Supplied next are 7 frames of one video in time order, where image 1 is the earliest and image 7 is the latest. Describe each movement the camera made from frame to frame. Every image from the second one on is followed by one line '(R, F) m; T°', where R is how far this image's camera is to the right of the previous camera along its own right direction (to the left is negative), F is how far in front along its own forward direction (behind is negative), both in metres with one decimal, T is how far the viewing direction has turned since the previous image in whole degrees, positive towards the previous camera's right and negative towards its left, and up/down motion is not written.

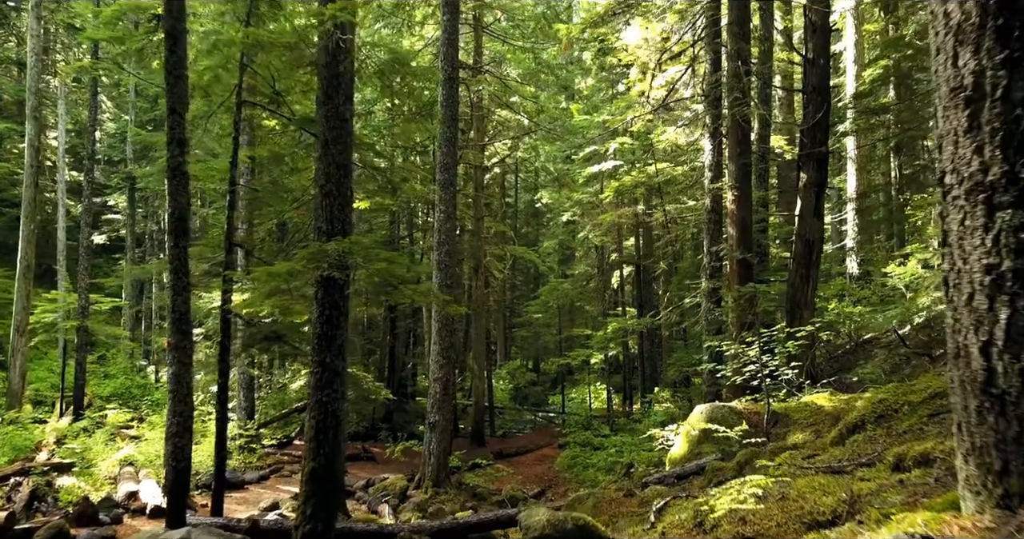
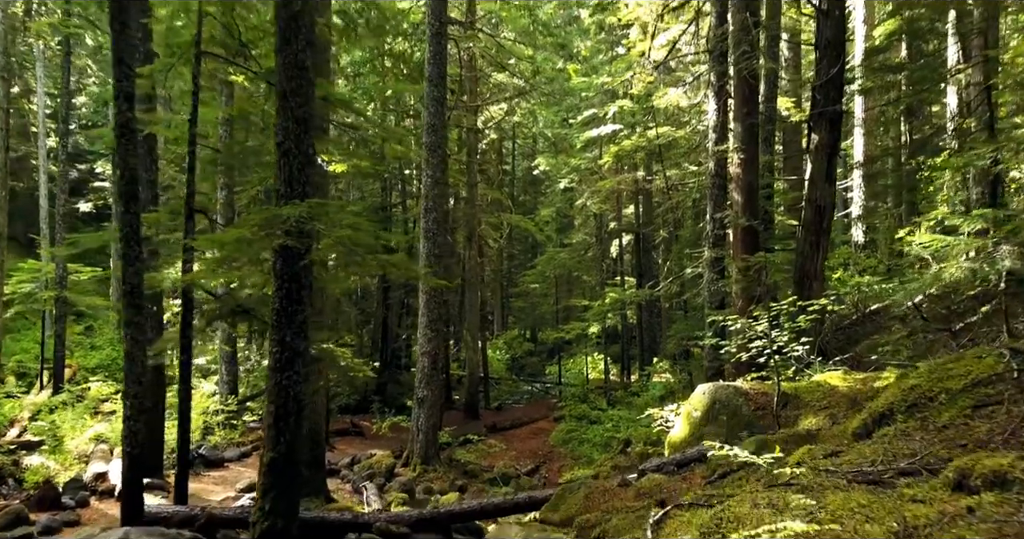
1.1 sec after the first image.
(+0.1, +0.7) m; 0°
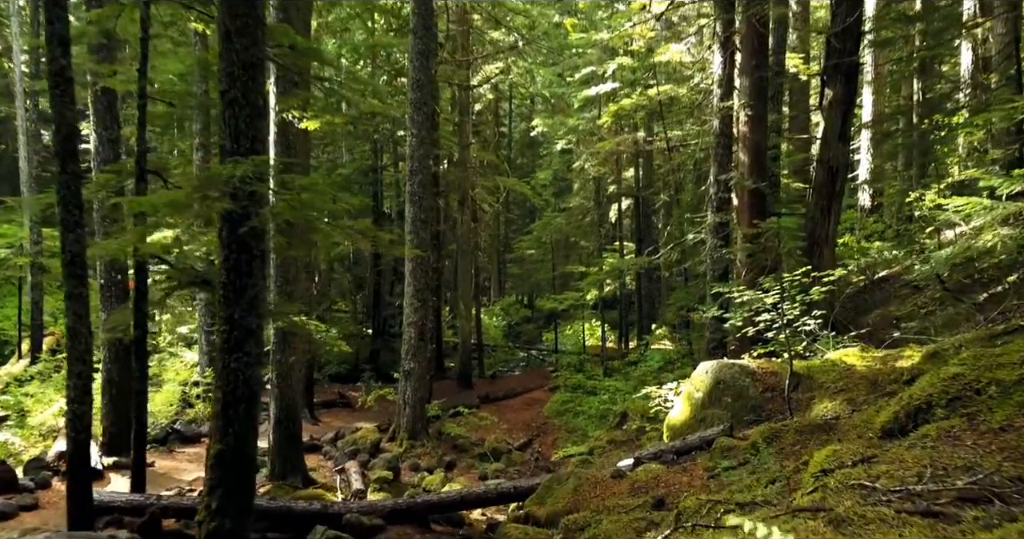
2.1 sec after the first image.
(+0.1, +0.7) m; 0°
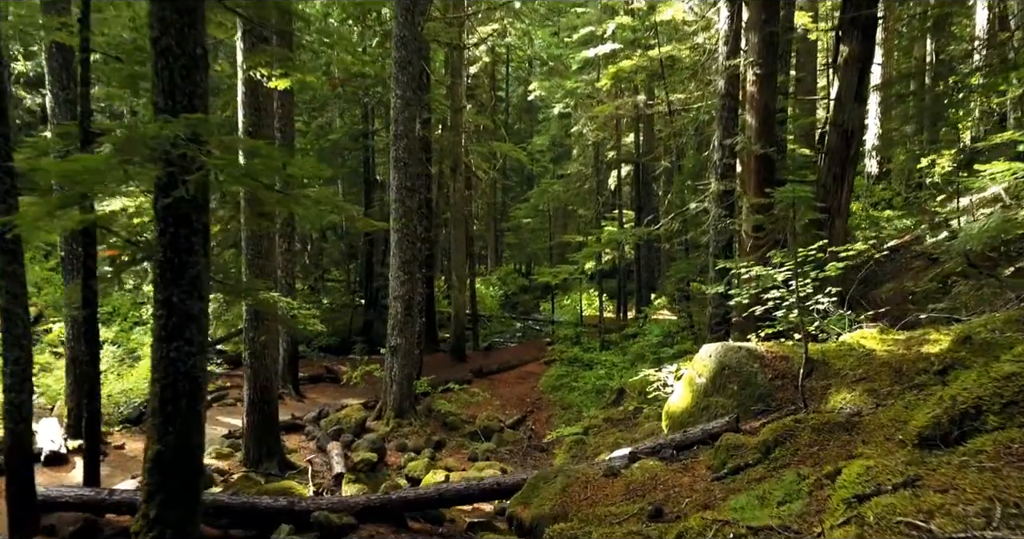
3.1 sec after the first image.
(+0.1, +0.6) m; 0°
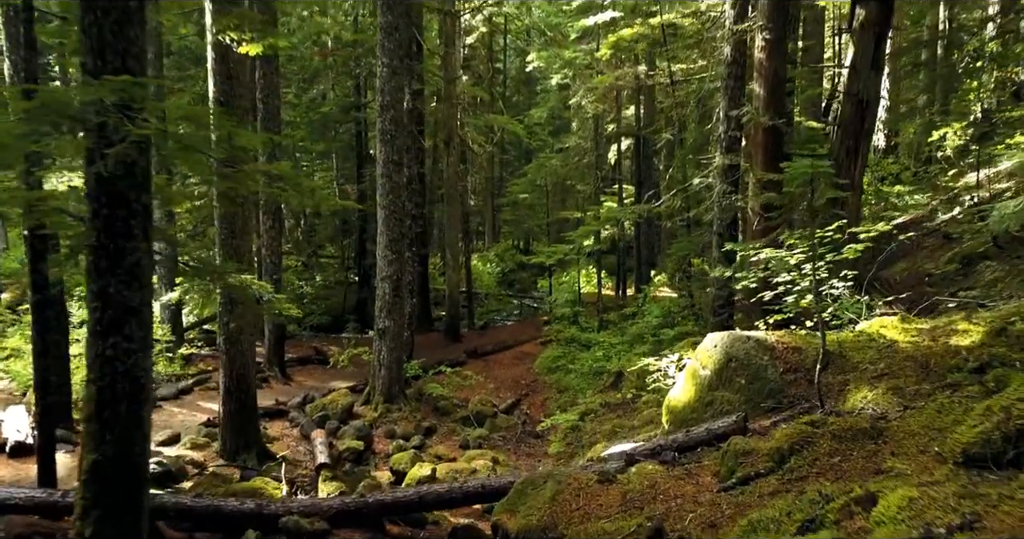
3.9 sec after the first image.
(+0.1, +0.5) m; 0°
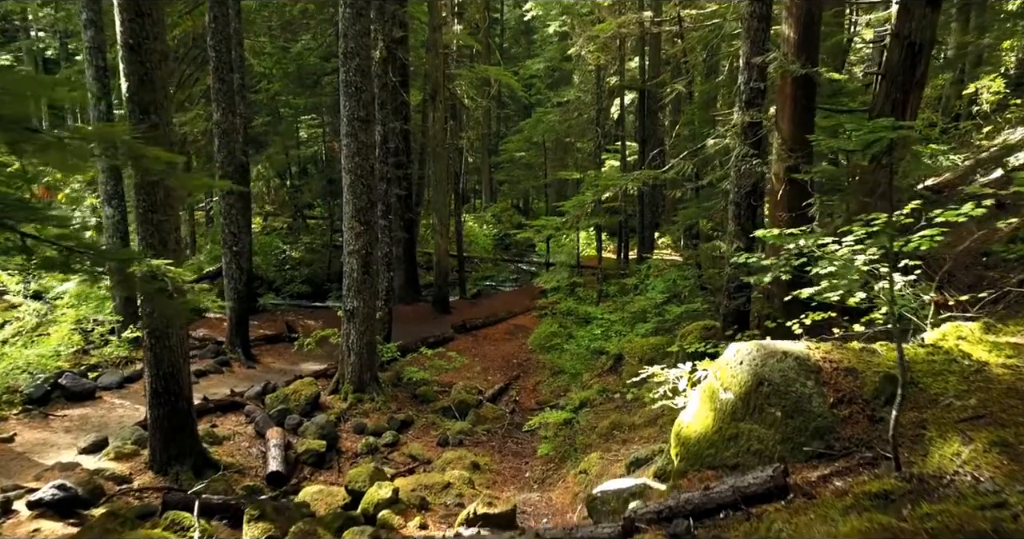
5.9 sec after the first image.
(+0.2, +1.3) m; 0°
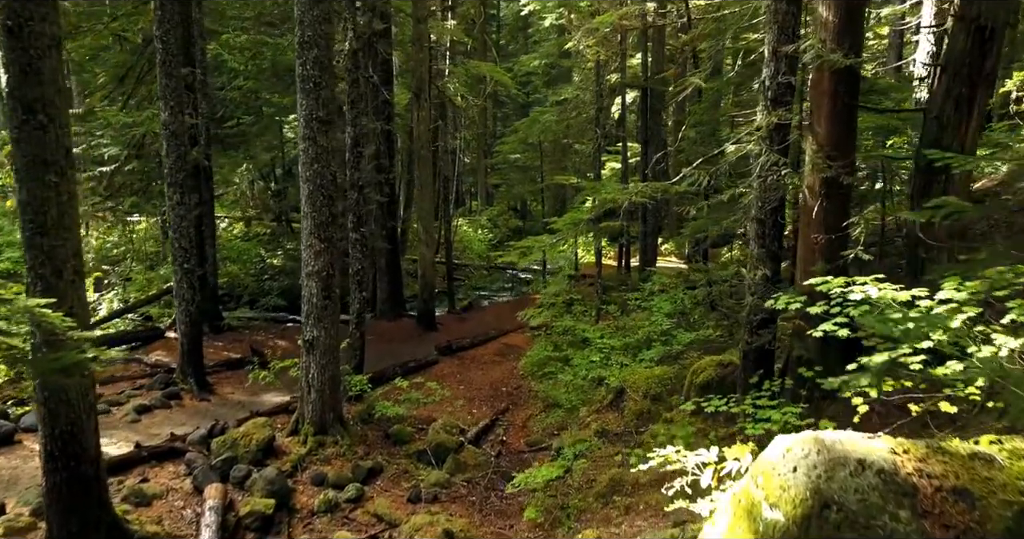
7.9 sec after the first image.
(+0.2, +1.3) m; 0°
